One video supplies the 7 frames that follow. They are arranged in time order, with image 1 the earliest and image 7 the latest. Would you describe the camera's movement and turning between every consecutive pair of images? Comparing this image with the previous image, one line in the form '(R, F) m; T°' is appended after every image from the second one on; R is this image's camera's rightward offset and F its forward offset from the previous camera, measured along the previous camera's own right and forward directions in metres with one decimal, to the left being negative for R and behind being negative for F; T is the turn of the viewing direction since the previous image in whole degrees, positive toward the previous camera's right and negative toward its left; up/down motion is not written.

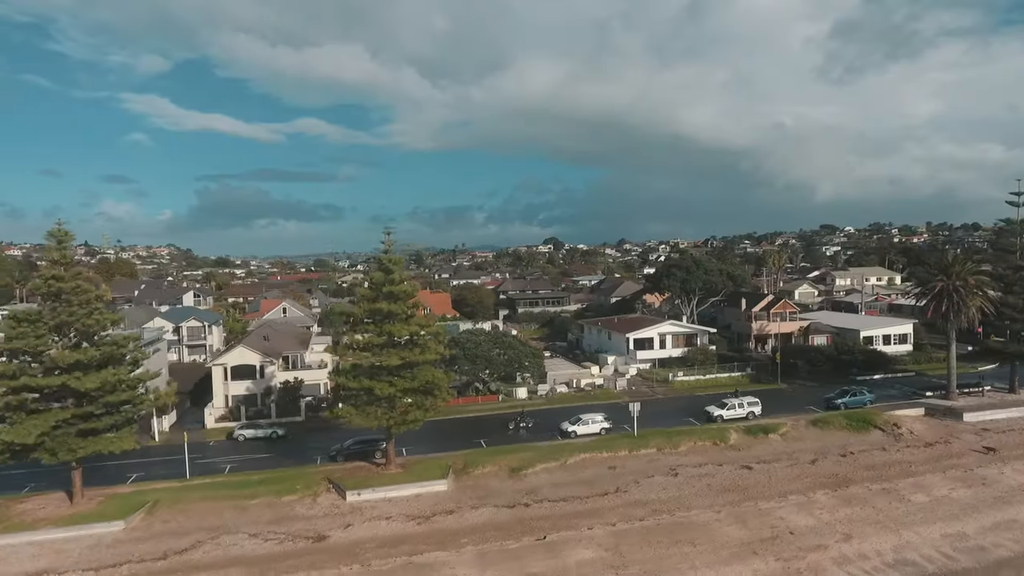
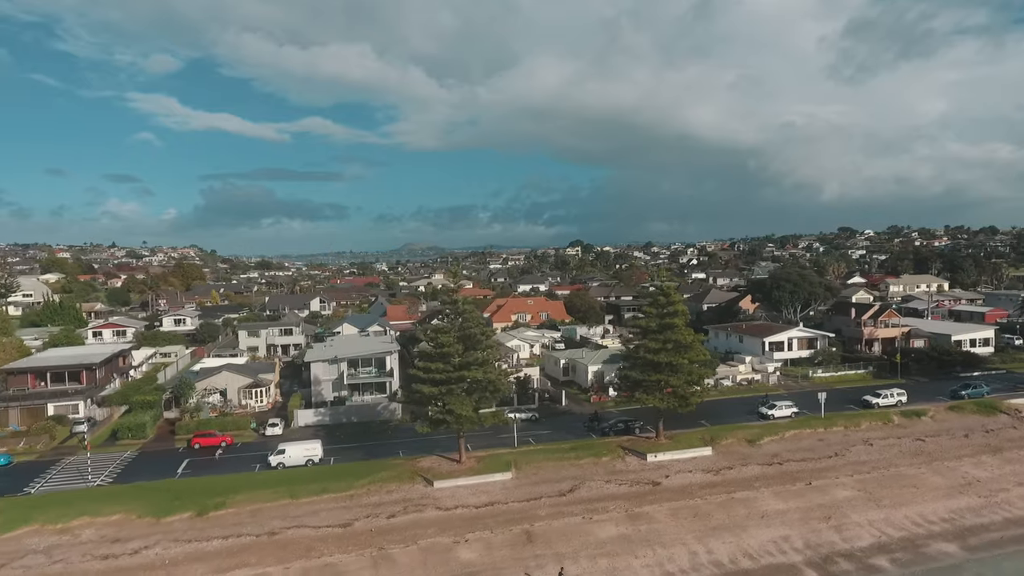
(-4.6, -5.8) m; 0°
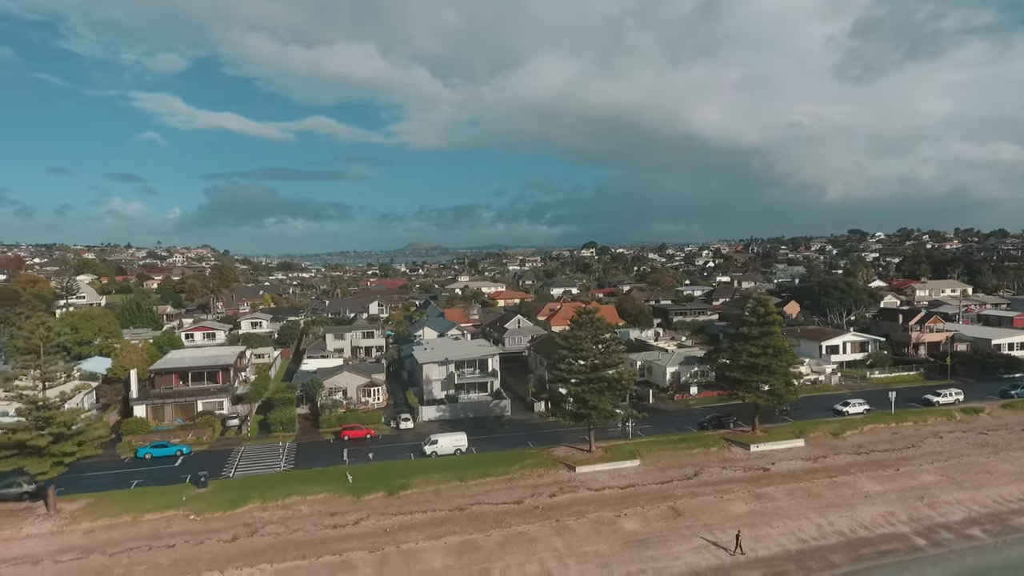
(-2.5, -3.1) m; 0°
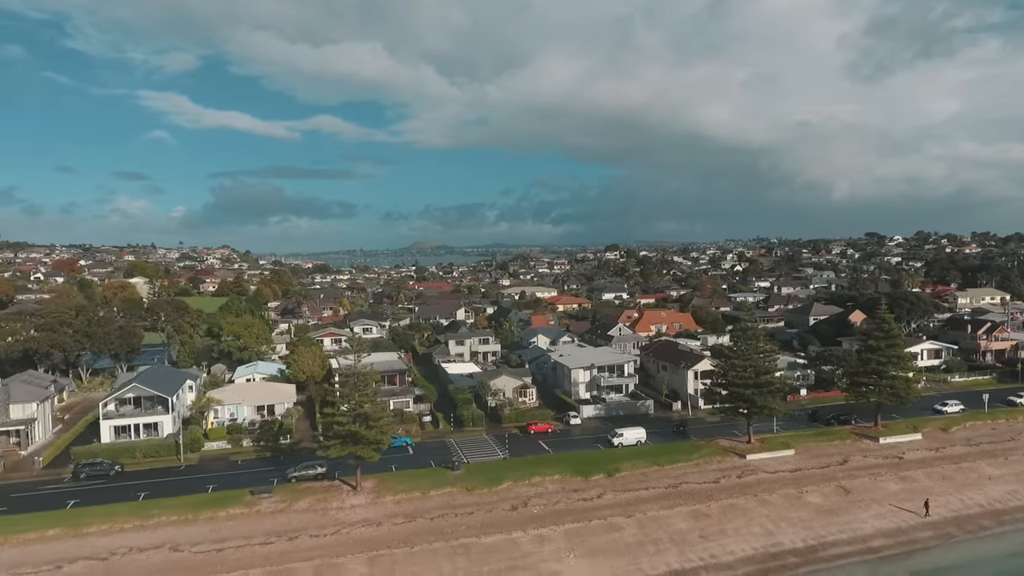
(-4.2, -5.0) m; 0°
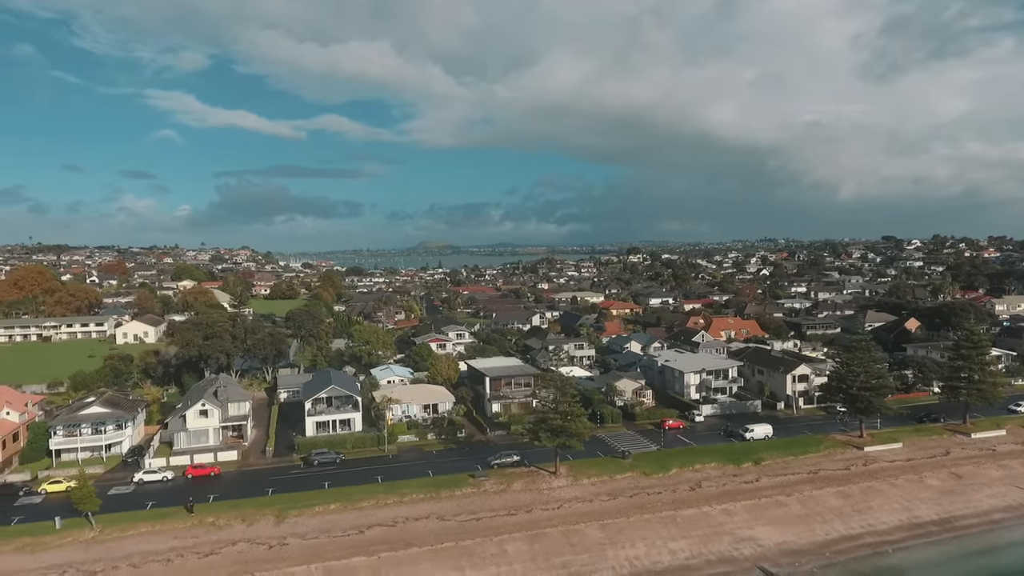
(-4.3, -5.0) m; 0°
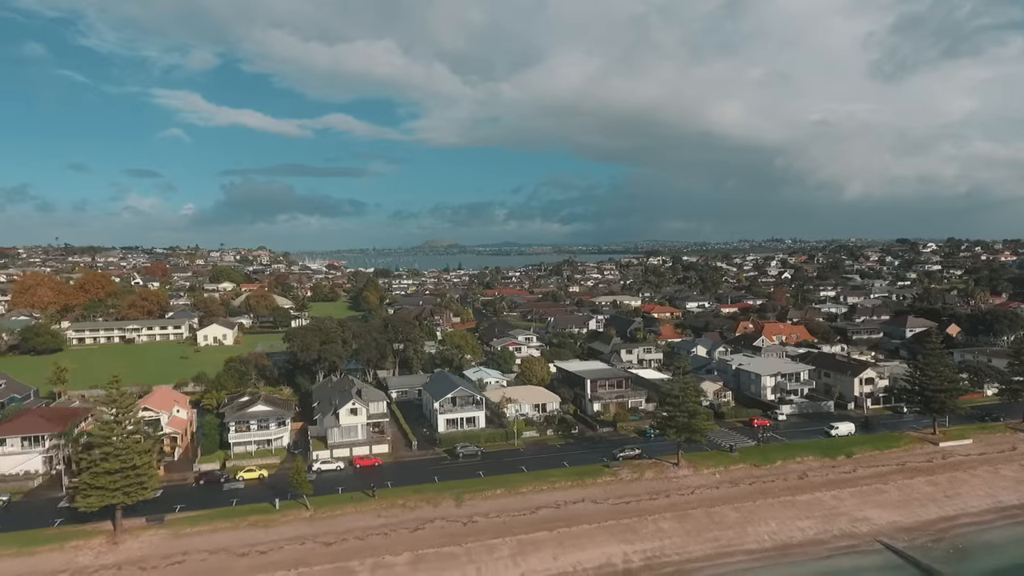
(-3.6, -4.2) m; 0°
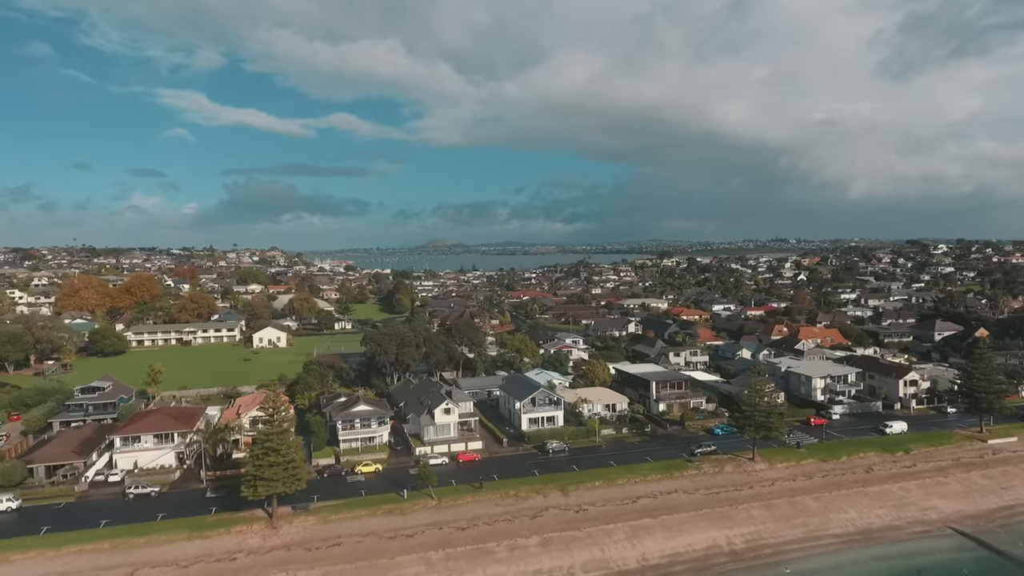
(-2.8, -3.2) m; 0°
